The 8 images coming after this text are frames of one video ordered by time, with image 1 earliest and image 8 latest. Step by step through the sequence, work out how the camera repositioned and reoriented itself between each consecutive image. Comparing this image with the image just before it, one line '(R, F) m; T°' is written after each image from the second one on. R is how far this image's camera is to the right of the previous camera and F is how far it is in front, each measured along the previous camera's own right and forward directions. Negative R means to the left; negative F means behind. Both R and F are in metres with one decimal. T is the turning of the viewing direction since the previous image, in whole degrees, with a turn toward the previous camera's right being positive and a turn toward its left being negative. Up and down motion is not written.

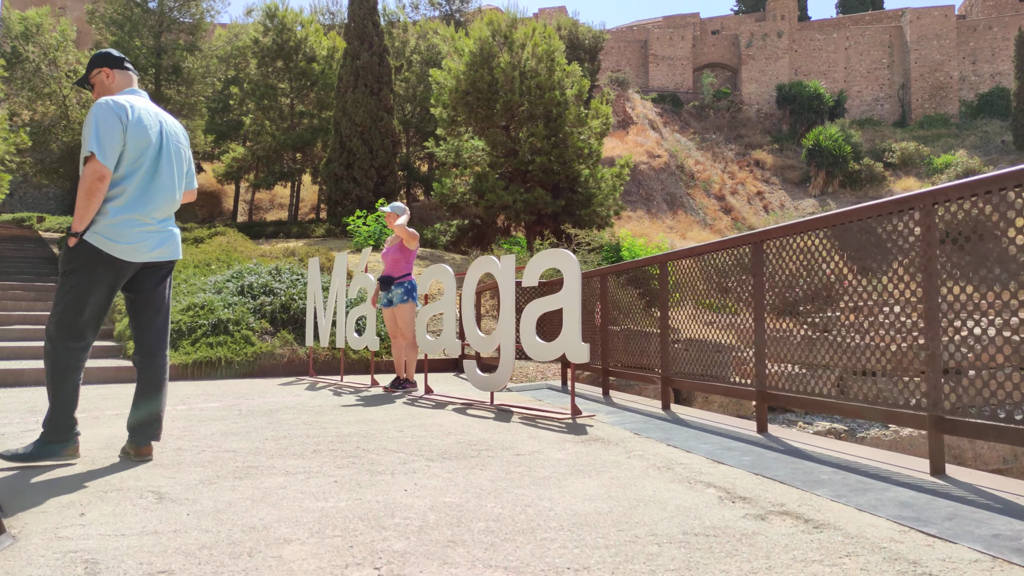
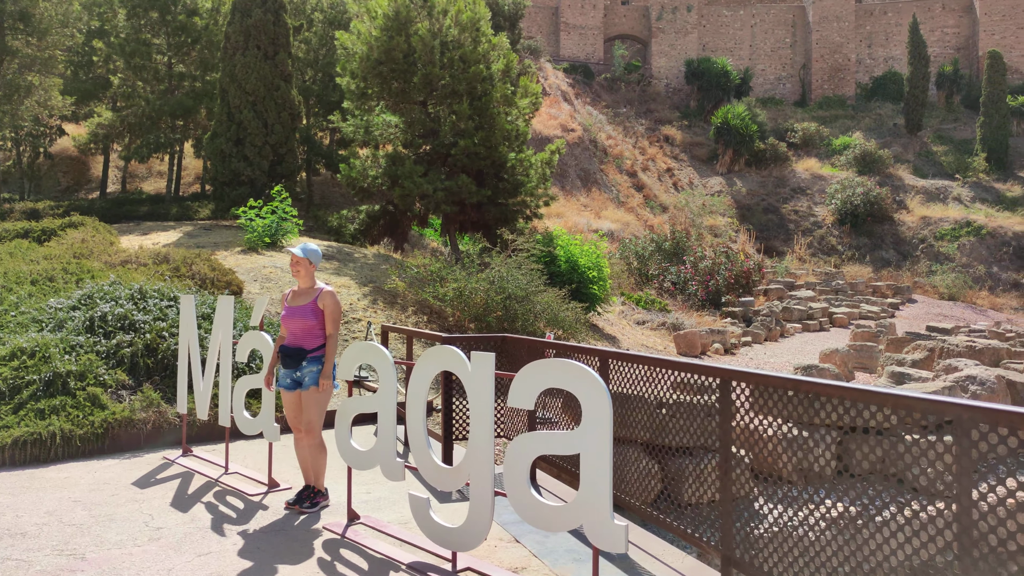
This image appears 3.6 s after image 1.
(-0.3, +1.5) m; +8°
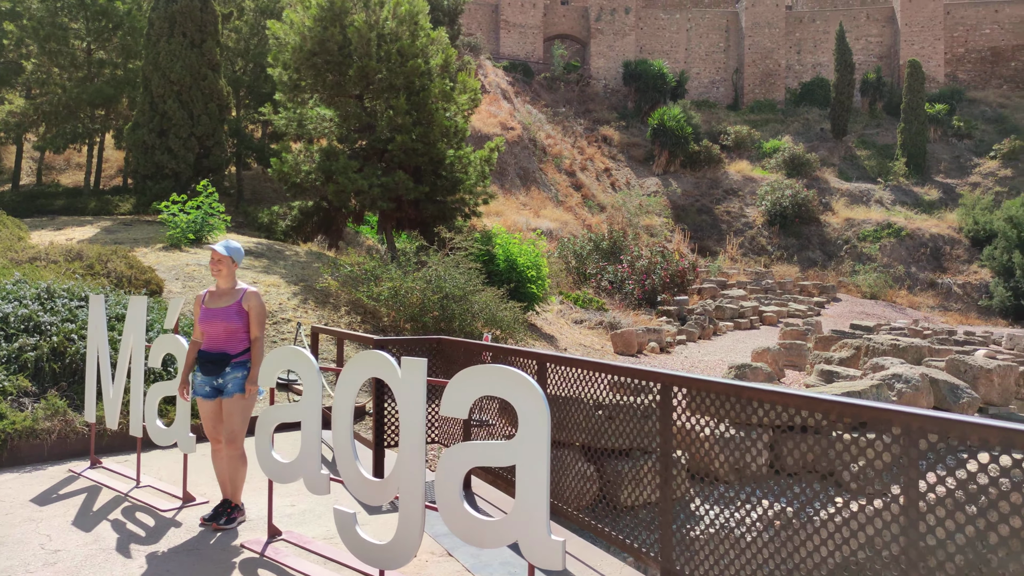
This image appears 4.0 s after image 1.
(0.0, +0.1) m; +5°
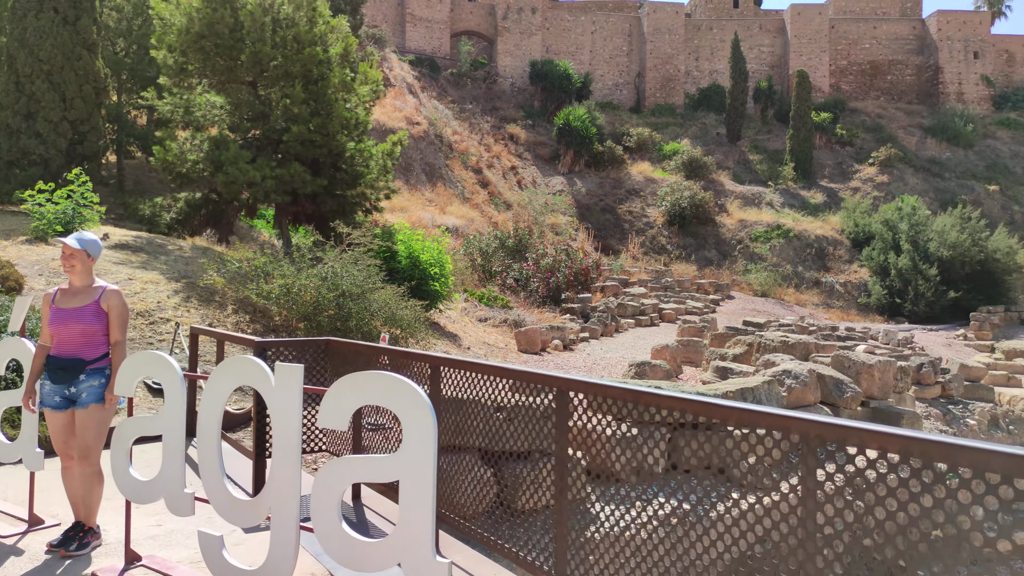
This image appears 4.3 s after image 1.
(+0.1, +0.2) m; +7°
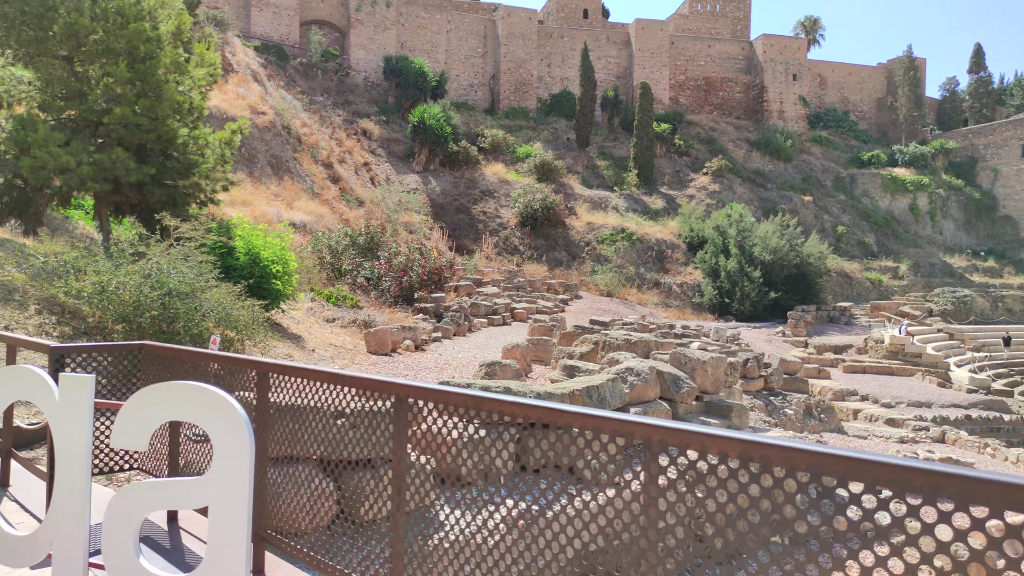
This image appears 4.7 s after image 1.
(+0.1, +0.1) m; +12°
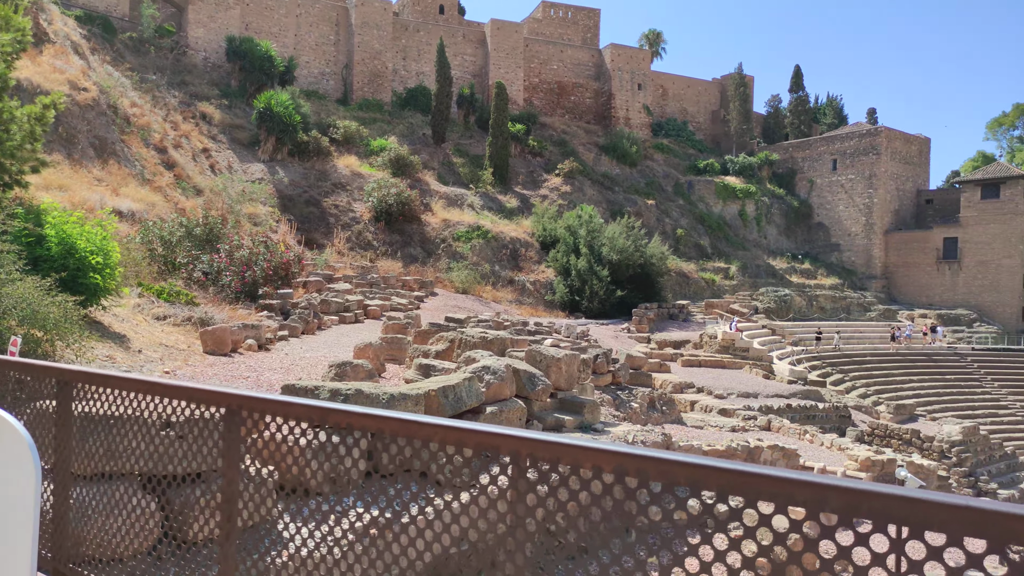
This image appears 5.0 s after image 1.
(0.0, +0.2) m; +12°
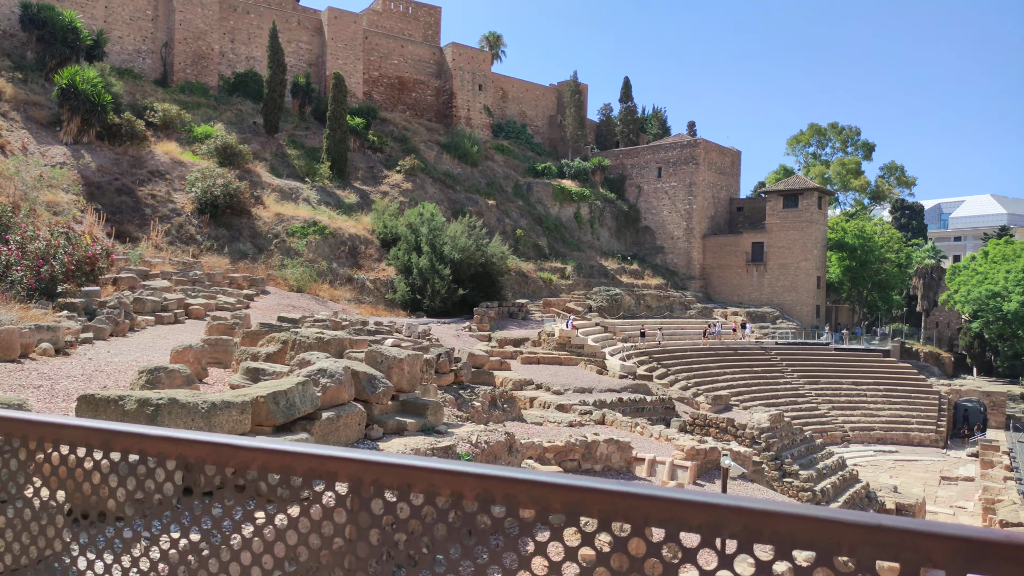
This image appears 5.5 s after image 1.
(0.0, +0.3) m; +13°
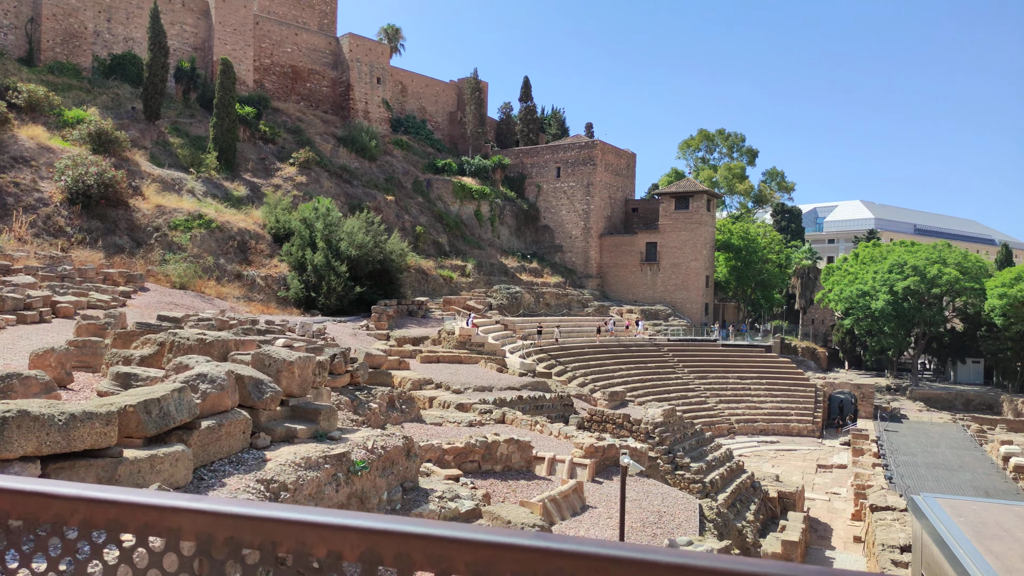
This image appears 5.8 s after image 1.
(0.0, +0.2) m; +8°
